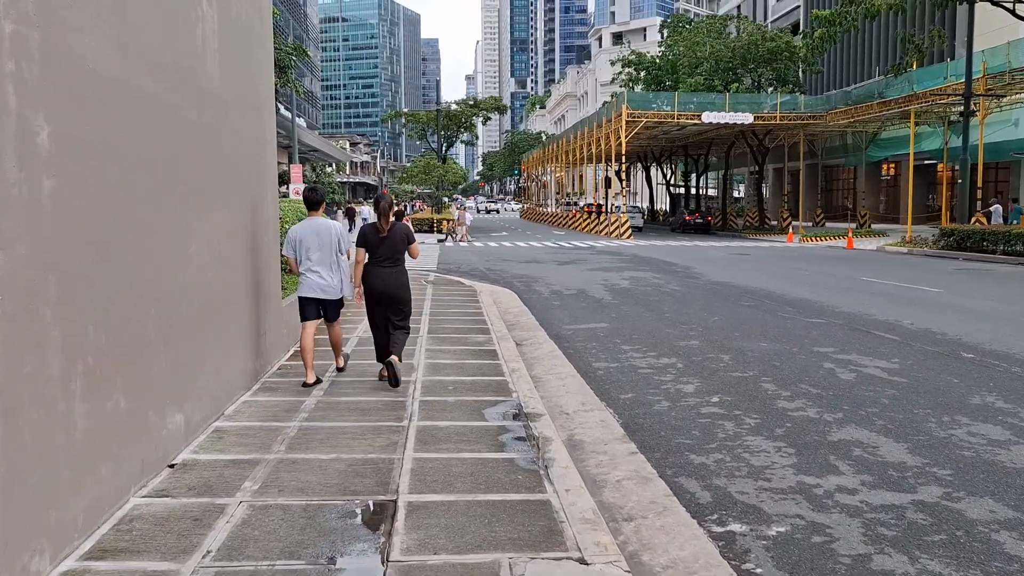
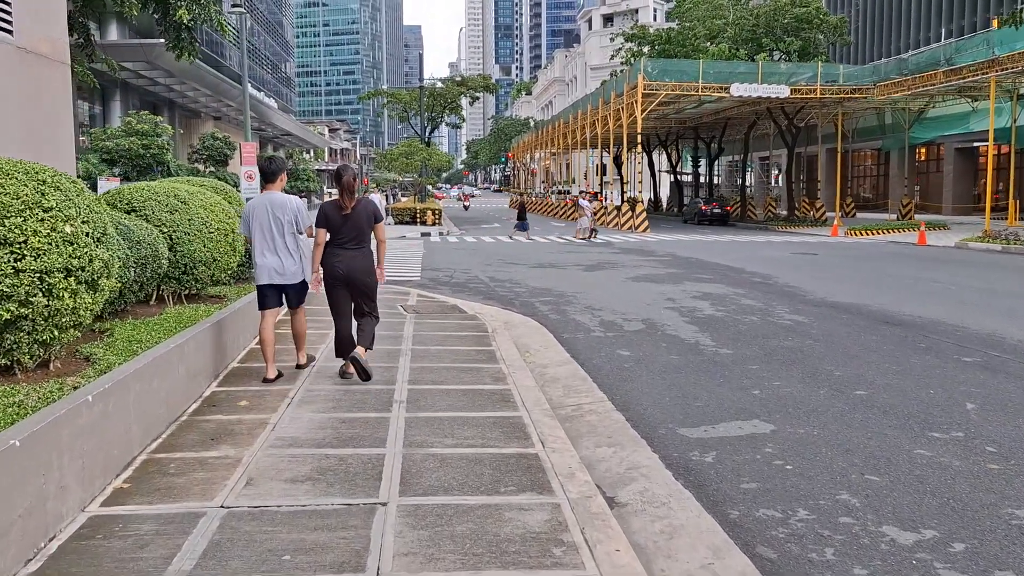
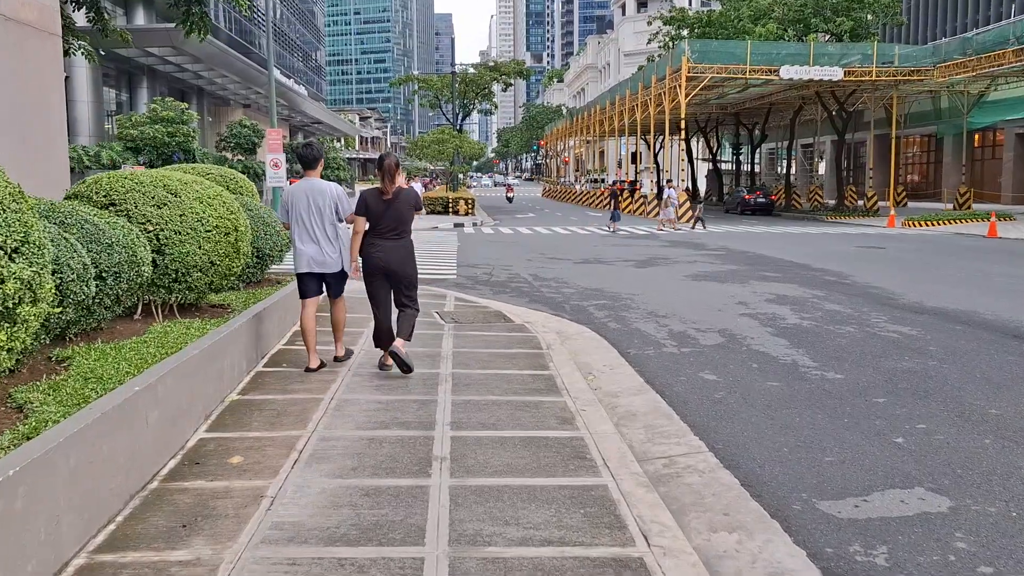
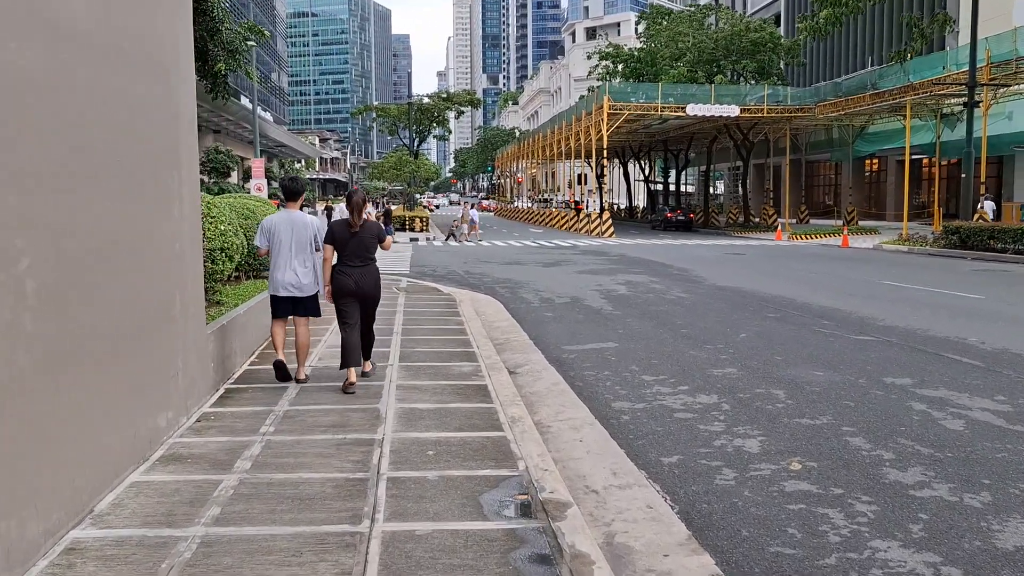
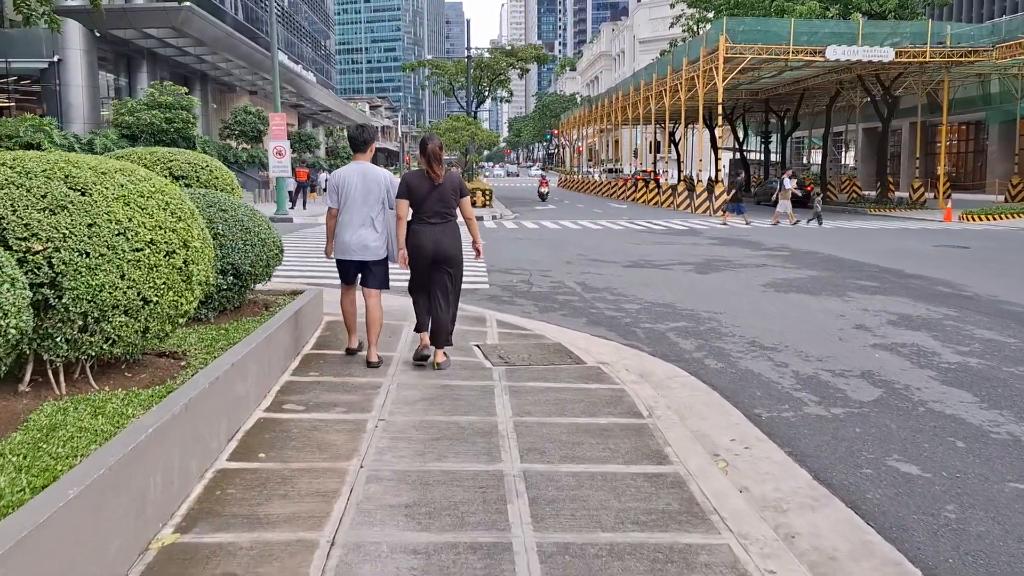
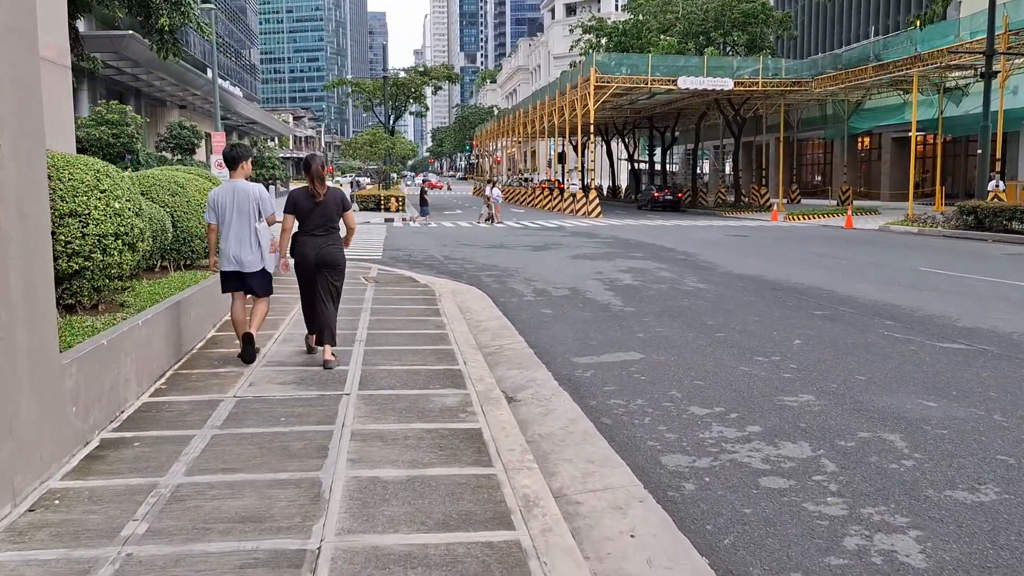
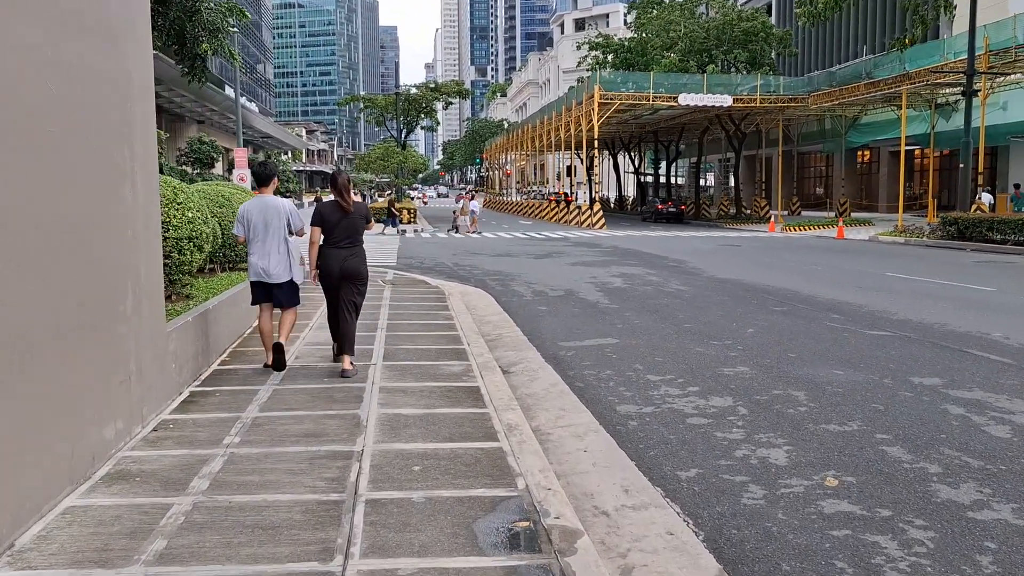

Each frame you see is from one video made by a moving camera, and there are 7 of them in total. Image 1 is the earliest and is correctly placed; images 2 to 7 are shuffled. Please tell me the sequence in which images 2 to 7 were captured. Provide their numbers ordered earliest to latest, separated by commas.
4, 7, 6, 2, 3, 5
